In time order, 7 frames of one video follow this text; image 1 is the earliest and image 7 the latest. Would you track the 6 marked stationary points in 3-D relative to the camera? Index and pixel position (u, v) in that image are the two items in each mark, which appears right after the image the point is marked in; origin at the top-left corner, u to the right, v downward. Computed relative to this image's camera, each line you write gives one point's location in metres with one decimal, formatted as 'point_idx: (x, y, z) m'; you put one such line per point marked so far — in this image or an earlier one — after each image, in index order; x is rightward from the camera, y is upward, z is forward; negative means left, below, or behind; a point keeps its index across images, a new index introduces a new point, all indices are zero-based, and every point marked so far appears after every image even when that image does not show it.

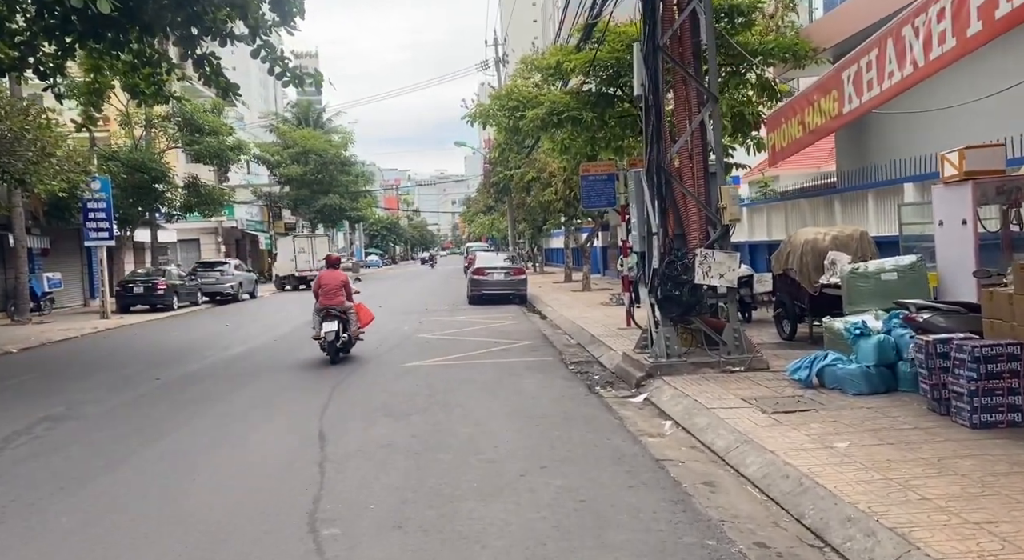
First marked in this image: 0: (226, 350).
0: (-5.3, -1.3, +15.8) m
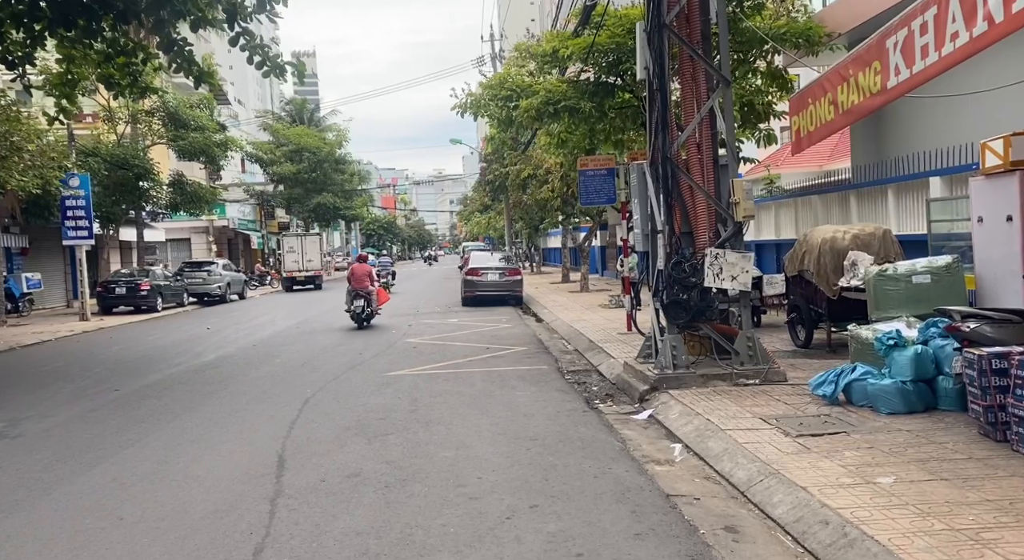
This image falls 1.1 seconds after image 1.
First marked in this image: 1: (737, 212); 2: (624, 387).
0: (-5.4, -1.4, +14.8) m
1: (+2.3, +0.7, +8.6) m
2: (+1.3, -1.2, +9.2) m
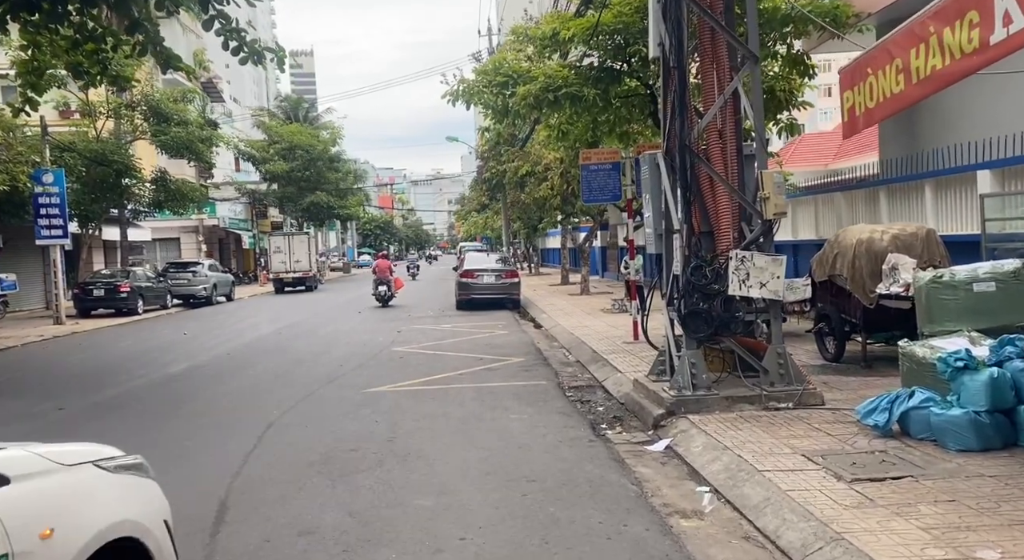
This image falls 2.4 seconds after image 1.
0: (-5.5, -1.4, +13.7) m
1: (+2.3, +0.6, +7.4) m
2: (+1.2, -1.3, +8.1) m
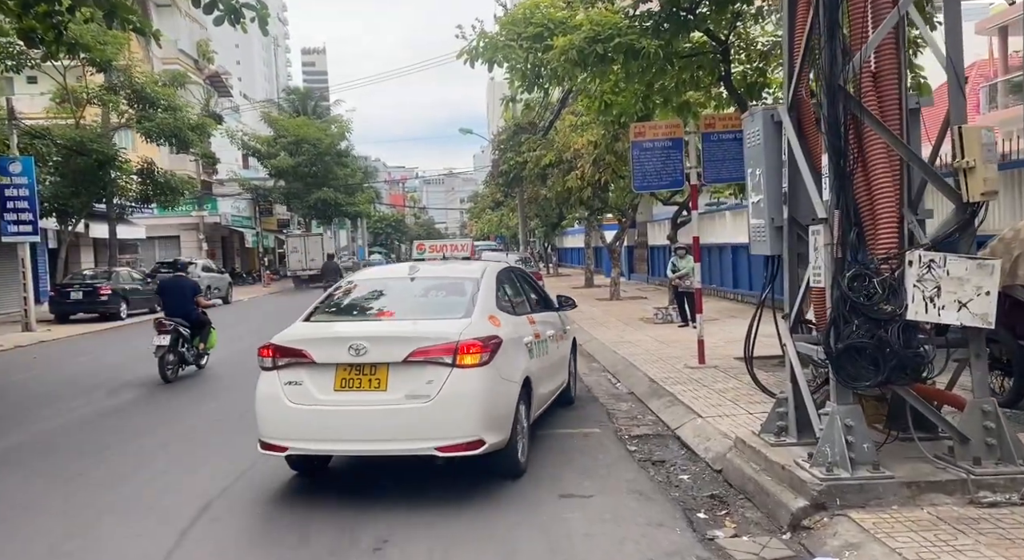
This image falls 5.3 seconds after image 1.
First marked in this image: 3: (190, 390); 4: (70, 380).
0: (-5.1, -1.5, +11.1) m
1: (+2.6, +0.5, +4.7) m
2: (+1.5, -1.4, +5.4) m
3: (-4.2, -1.4, +10.8) m
4: (-6.8, -1.5, +12.8) m
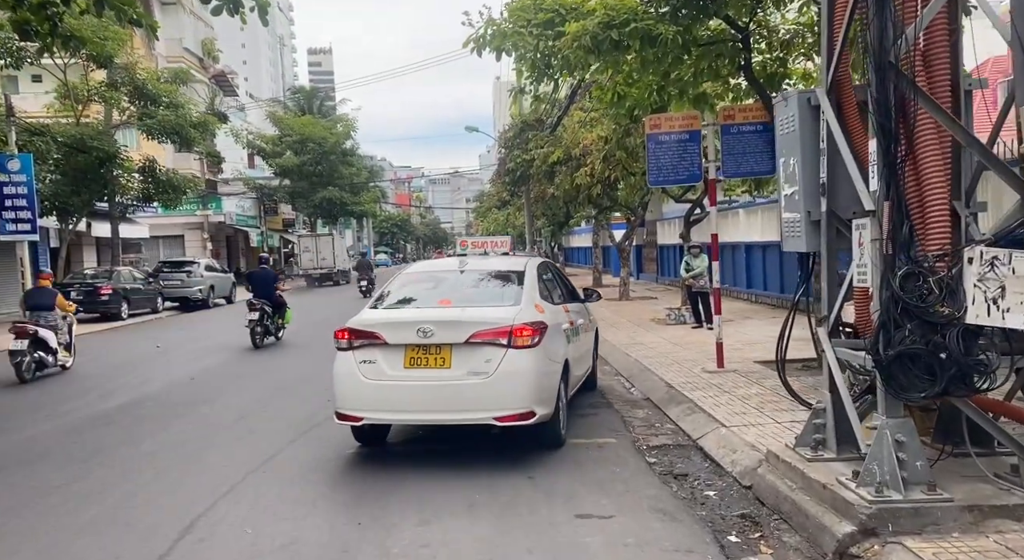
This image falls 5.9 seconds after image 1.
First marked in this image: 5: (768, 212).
0: (-5.0, -1.5, +10.6) m
1: (+2.7, +0.6, +4.2) m
2: (+1.6, -1.3, +4.9) m
3: (-4.1, -1.4, +10.4) m
4: (-6.7, -1.5, +12.4) m
5: (+5.4, +1.4, +17.6) m
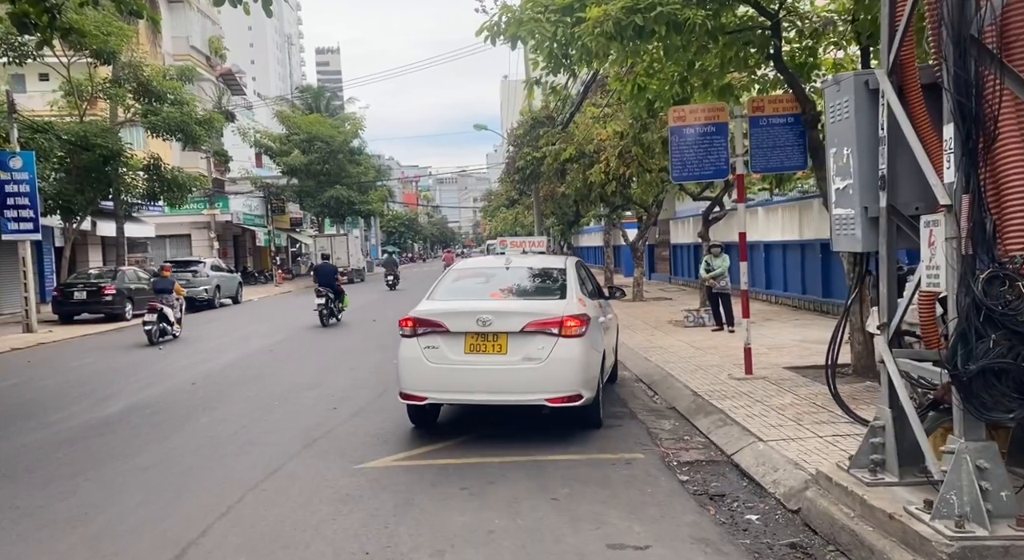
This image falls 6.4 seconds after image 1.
0: (-4.8, -1.5, +10.1) m
1: (+2.8, +0.5, +3.7) m
2: (+1.7, -1.4, +4.4) m
3: (-3.9, -1.4, +9.9) m
4: (-6.5, -1.5, +11.9) m
5: (+5.7, +1.4, +17.0) m
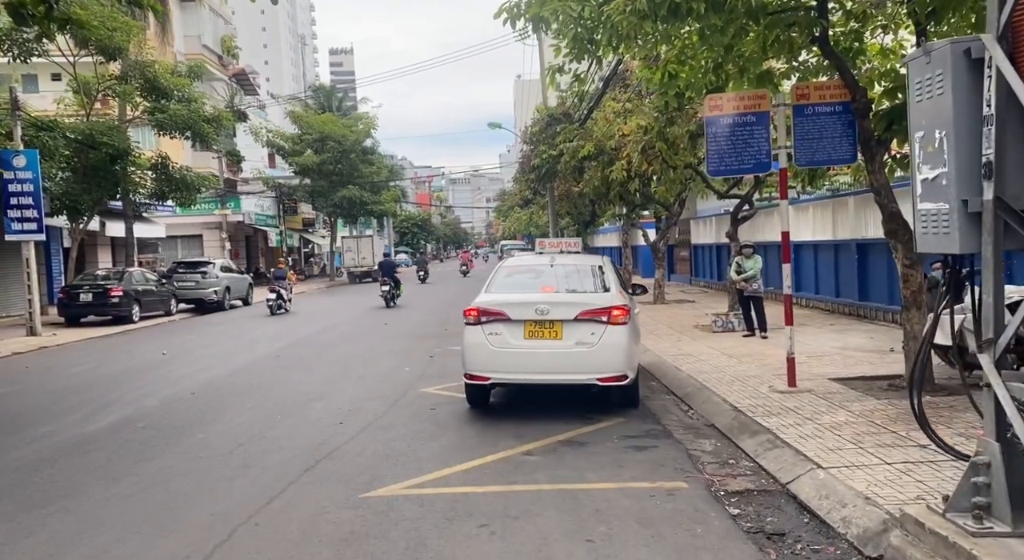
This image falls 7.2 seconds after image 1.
0: (-4.6, -1.5, +9.5) m
1: (+2.9, +0.5, +2.9) m
2: (+1.9, -1.4, +3.6) m
3: (-3.7, -1.5, +9.2) m
4: (-6.2, -1.6, +11.3) m
5: (+6.0, +1.4, +16.2) m
